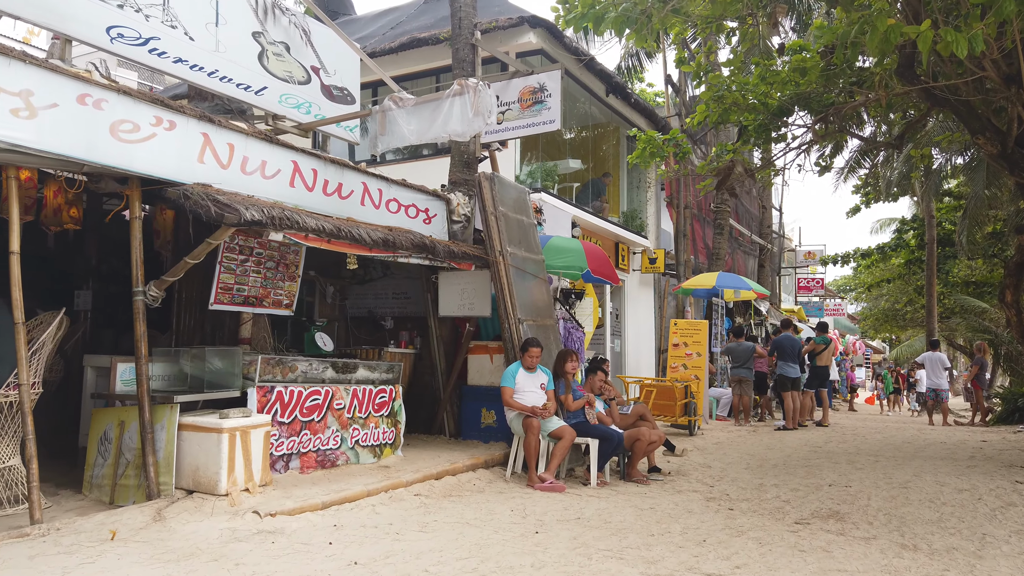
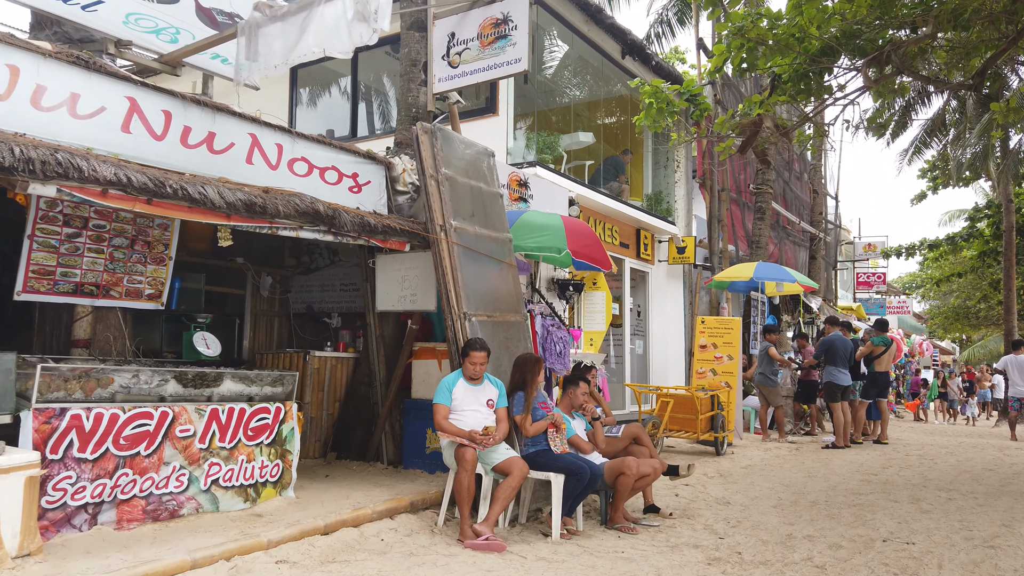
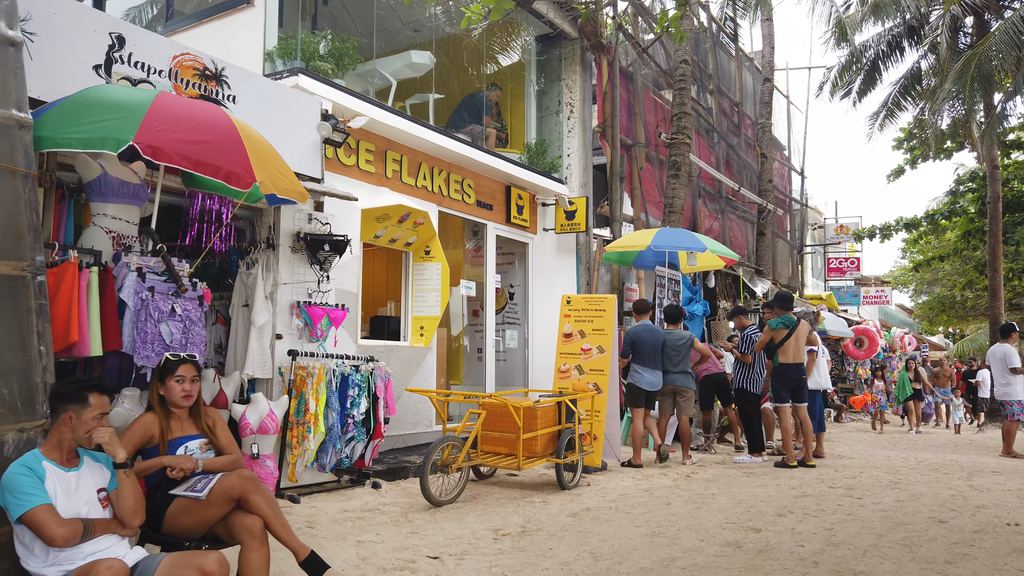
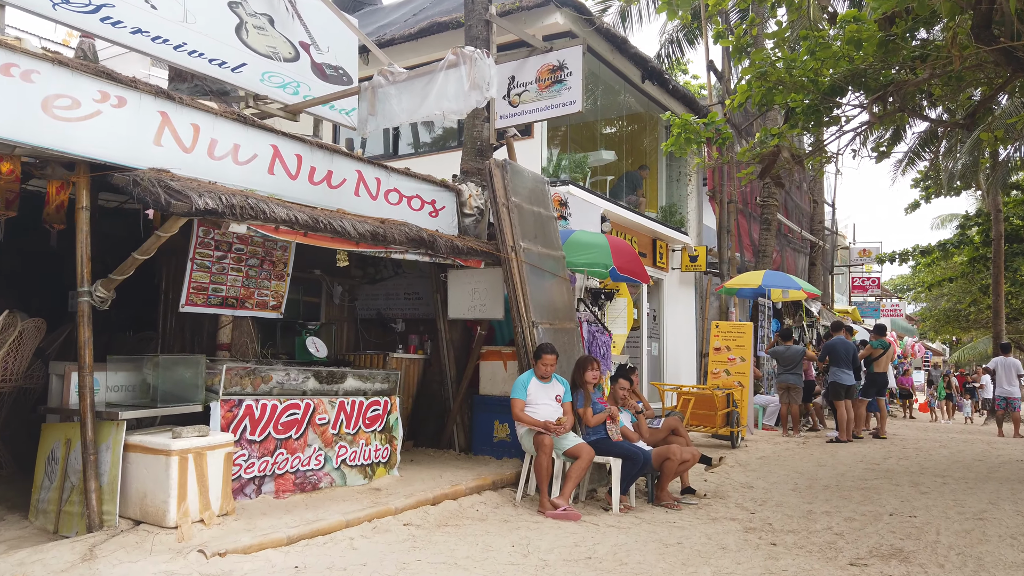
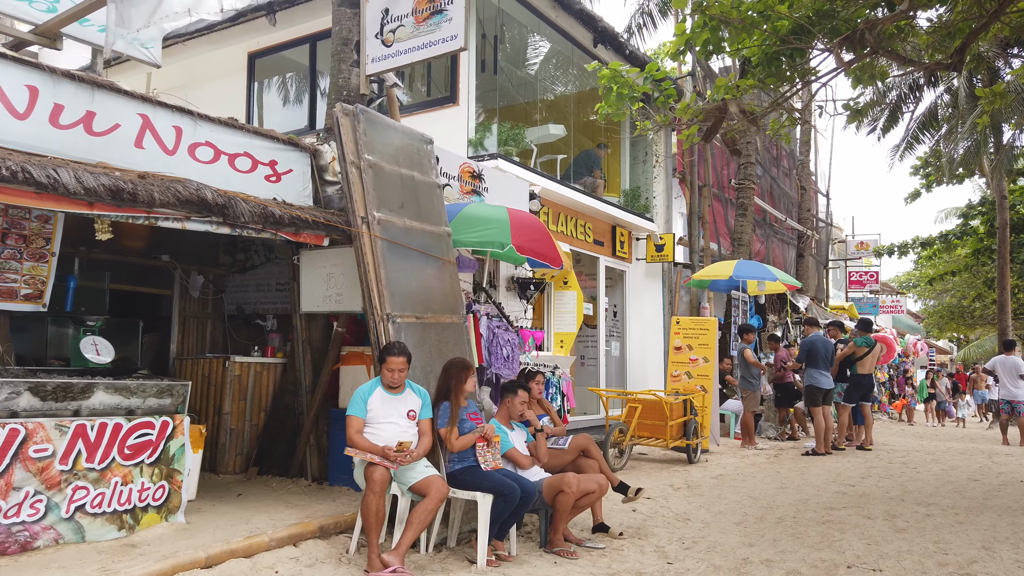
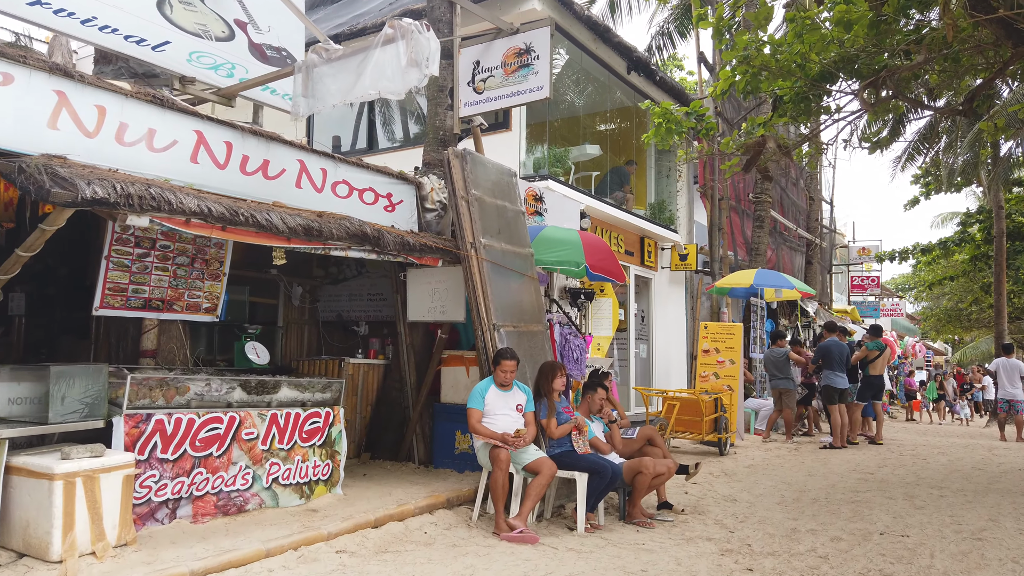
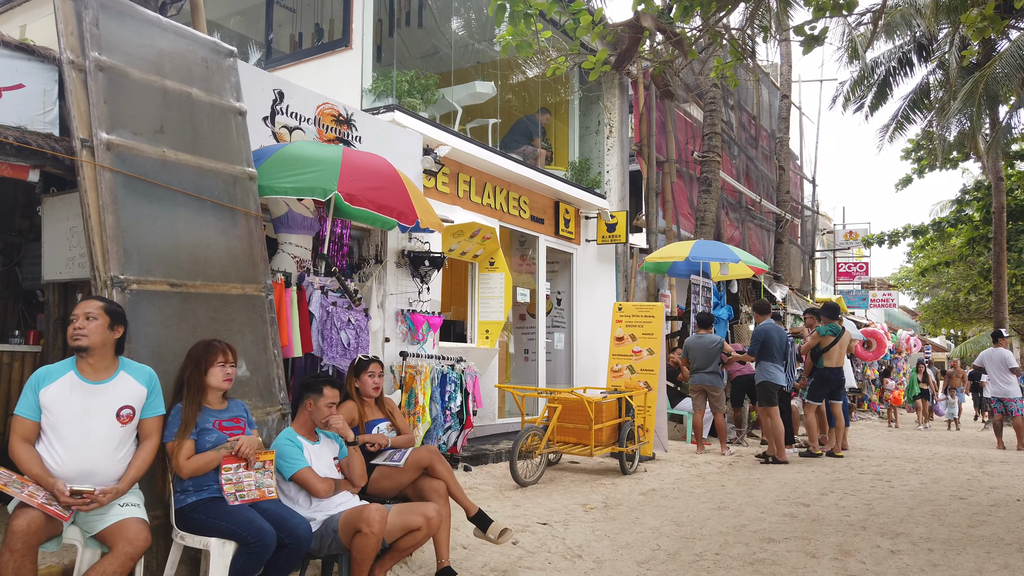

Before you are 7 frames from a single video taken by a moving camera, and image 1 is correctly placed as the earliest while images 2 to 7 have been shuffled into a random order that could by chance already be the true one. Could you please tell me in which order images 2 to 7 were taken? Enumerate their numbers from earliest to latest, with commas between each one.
4, 6, 2, 5, 7, 3
